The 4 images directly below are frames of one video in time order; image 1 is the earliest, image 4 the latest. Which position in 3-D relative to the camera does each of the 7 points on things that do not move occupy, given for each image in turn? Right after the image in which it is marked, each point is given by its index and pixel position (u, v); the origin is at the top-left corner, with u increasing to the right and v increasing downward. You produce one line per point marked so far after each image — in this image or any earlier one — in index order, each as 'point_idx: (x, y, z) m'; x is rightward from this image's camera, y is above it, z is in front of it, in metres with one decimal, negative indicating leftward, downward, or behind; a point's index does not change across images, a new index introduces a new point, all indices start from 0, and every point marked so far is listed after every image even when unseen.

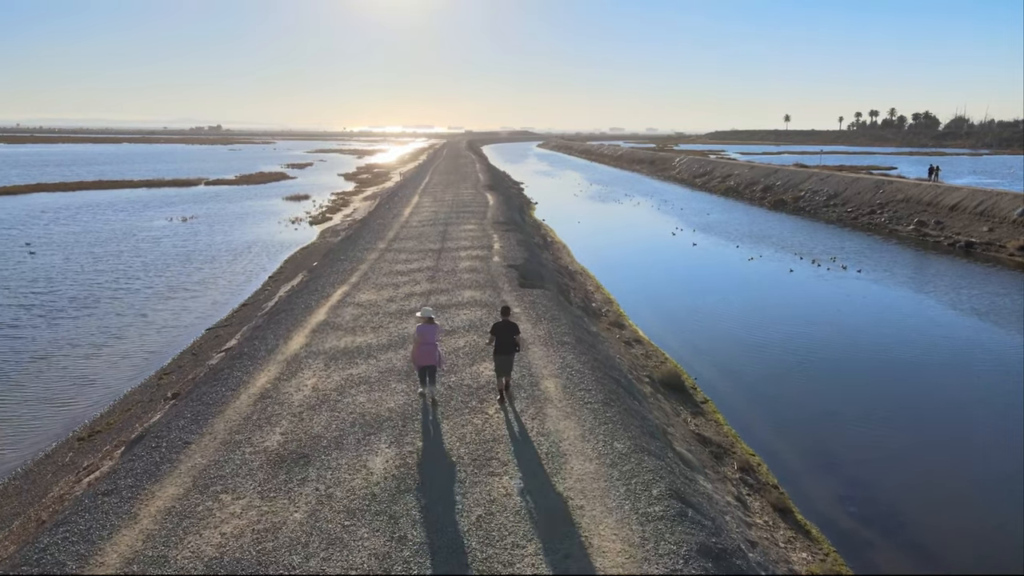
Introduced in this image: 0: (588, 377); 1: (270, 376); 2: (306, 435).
0: (+1.6, -1.9, +12.2) m
1: (-4.8, -1.7, +11.4) m
2: (-3.3, -2.4, +9.2) m
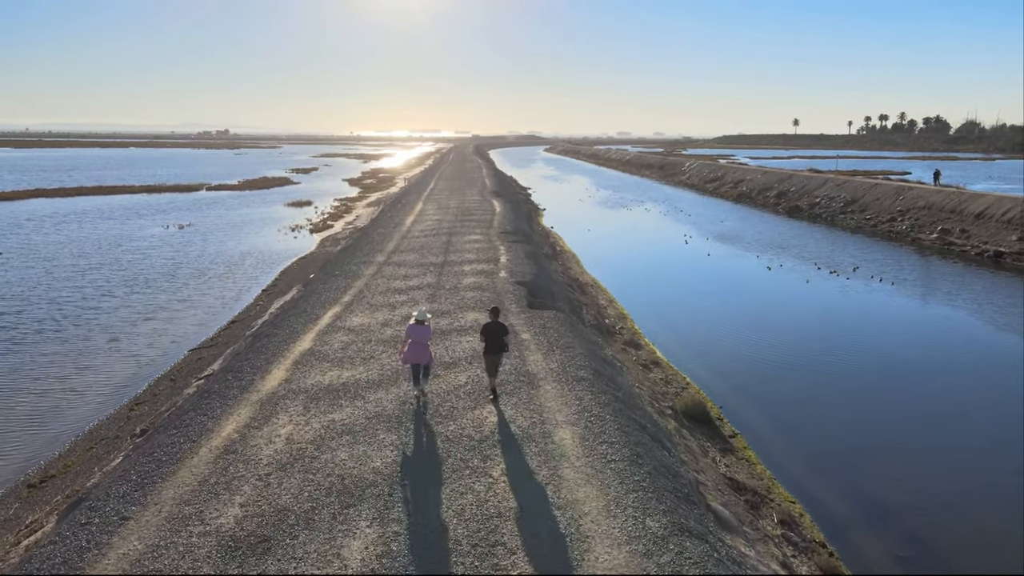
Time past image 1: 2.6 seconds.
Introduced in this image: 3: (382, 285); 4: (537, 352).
0: (+1.8, -2.4, +10.5) m
1: (-4.6, -2.3, +9.8) m
2: (-3.2, -2.9, +7.6) m
3: (-4.3, +0.1, +19.2) m
4: (+0.6, -1.5, +13.7) m
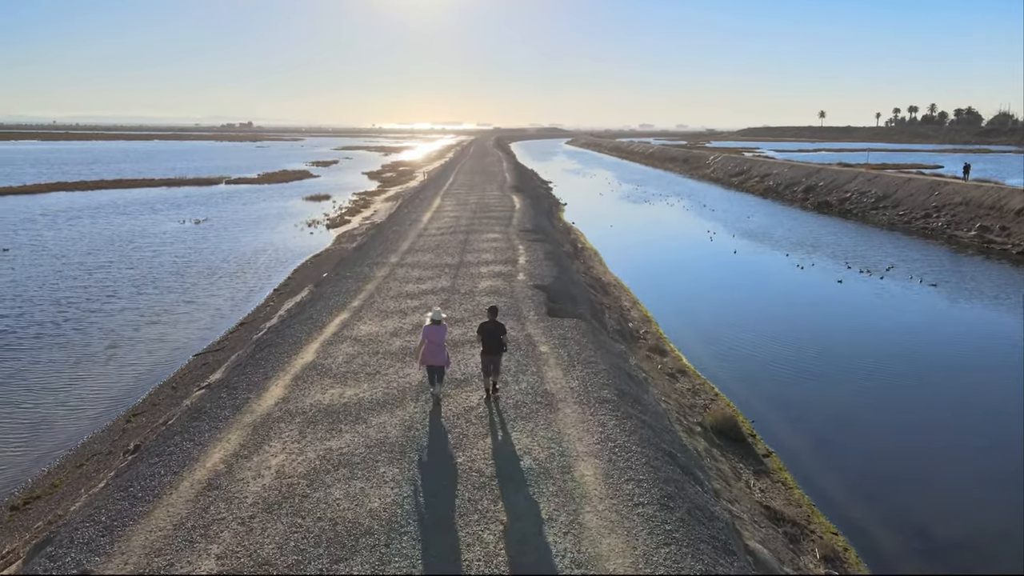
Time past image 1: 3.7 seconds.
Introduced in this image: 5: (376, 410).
0: (+2.0, -2.7, +9.4) m
1: (-4.4, -2.5, +8.9) m
2: (-3.0, -3.1, +6.6) m
3: (-3.8, 0.0, +18.3) m
4: (+1.0, -1.7, +12.7) m
5: (-2.4, -2.2, +10.3) m
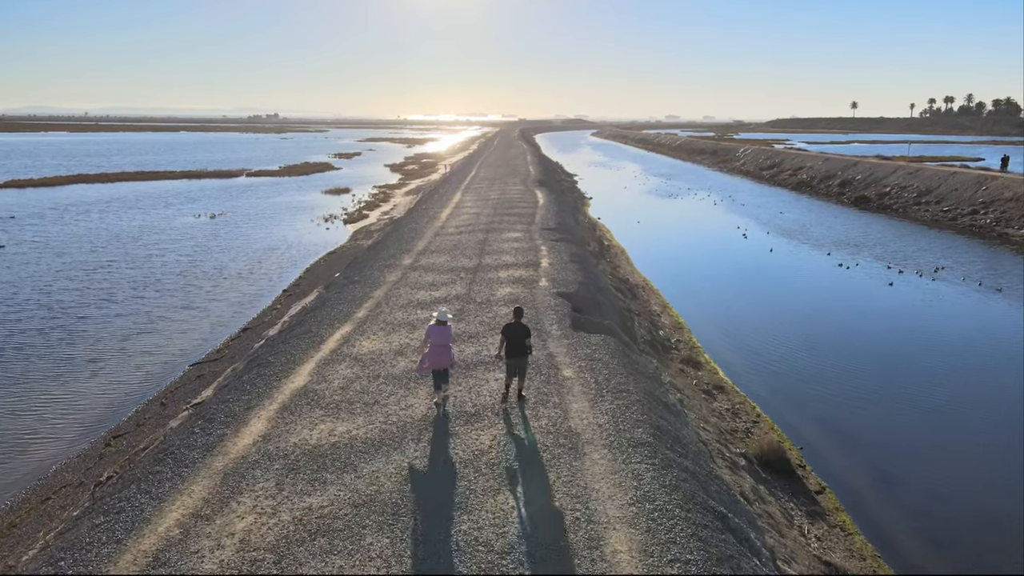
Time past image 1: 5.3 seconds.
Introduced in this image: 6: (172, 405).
0: (+2.2, -3.1, +7.6) m
1: (-4.2, -2.8, +7.5) m
2: (-2.9, -3.5, +5.1) m
3: (-3.1, -0.2, +16.8) m
4: (+1.3, -2.1, +11.0) m
5: (-2.2, -2.5, +8.7) m
6: (-7.7, -2.7, +12.9) m
